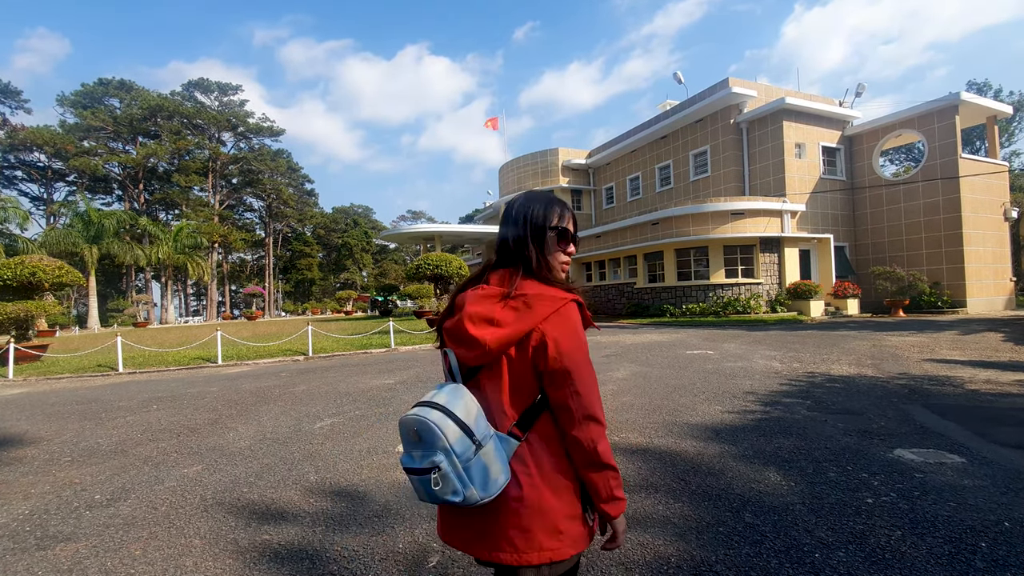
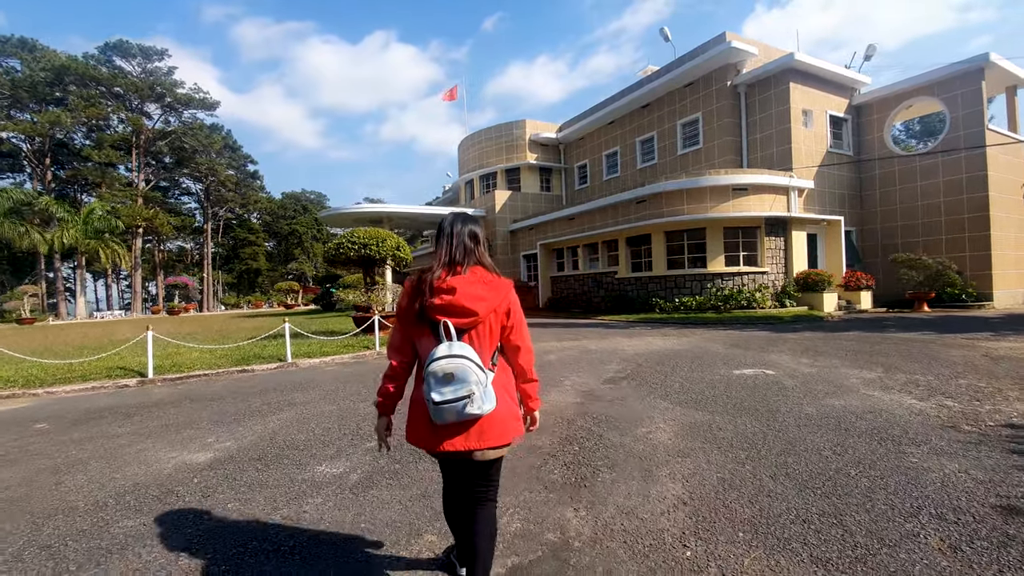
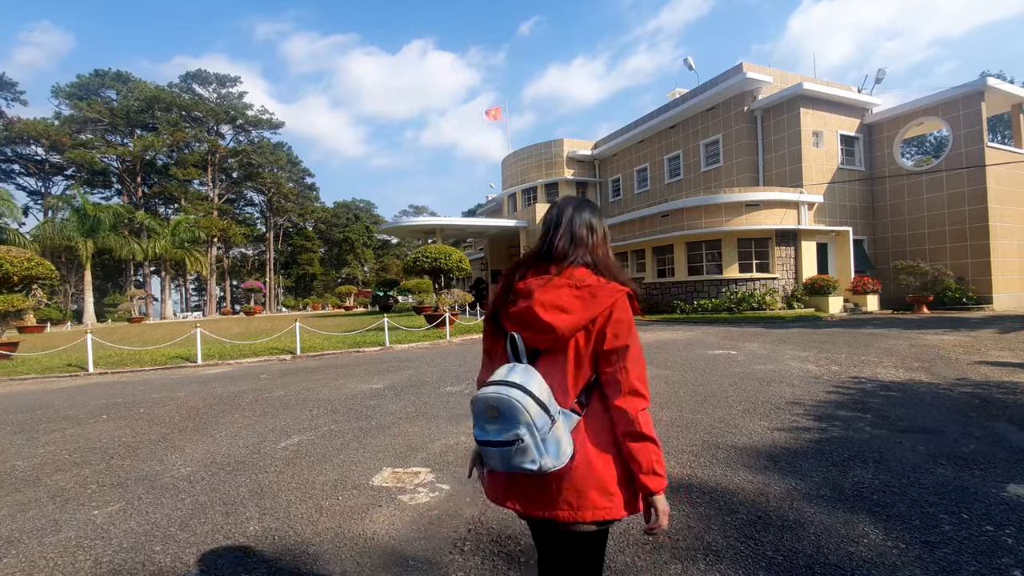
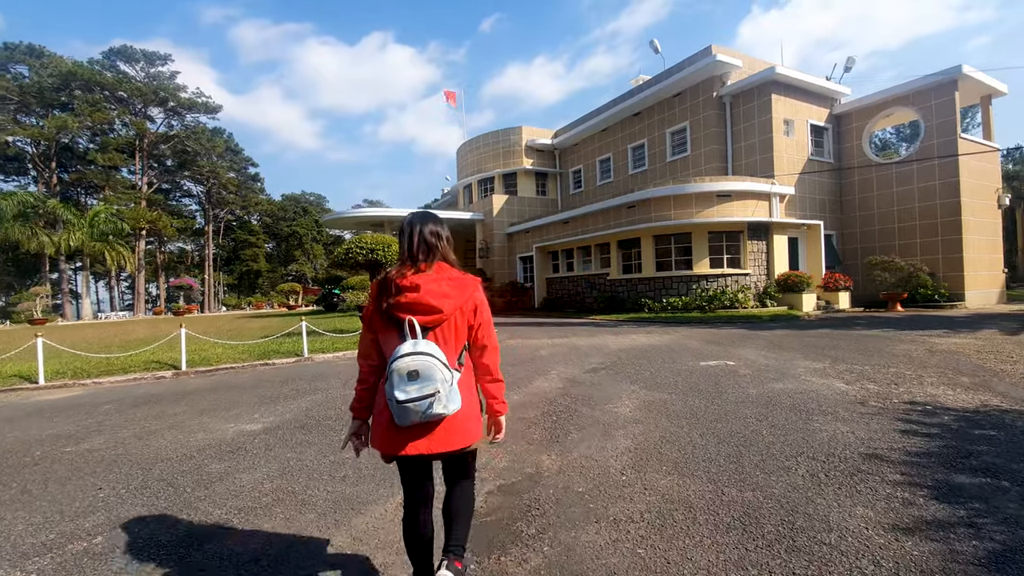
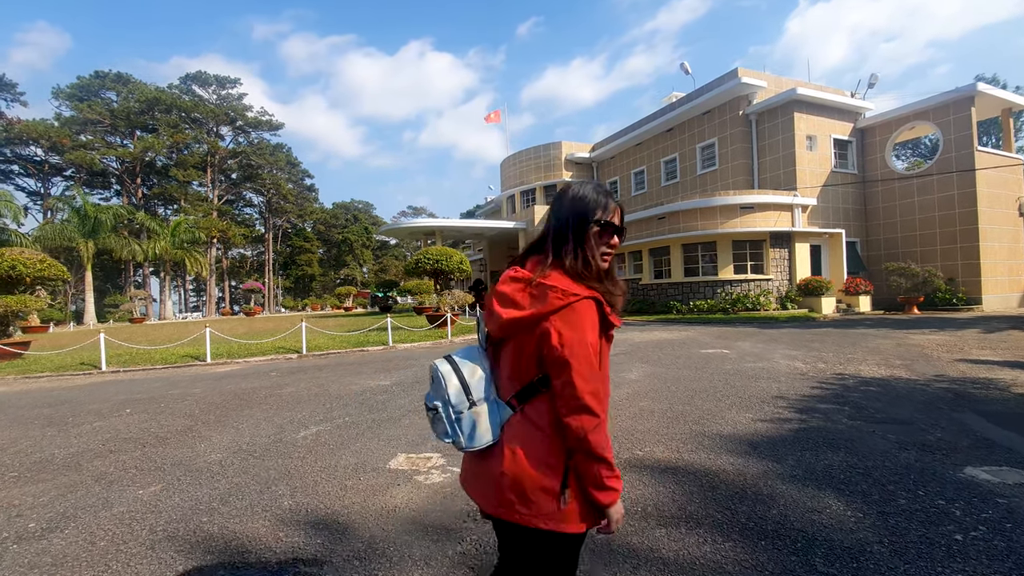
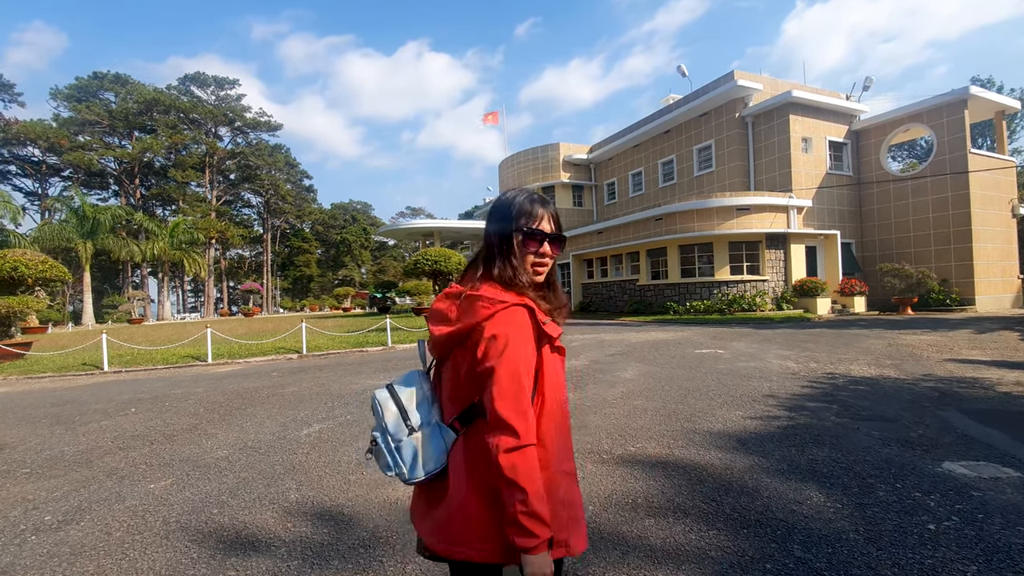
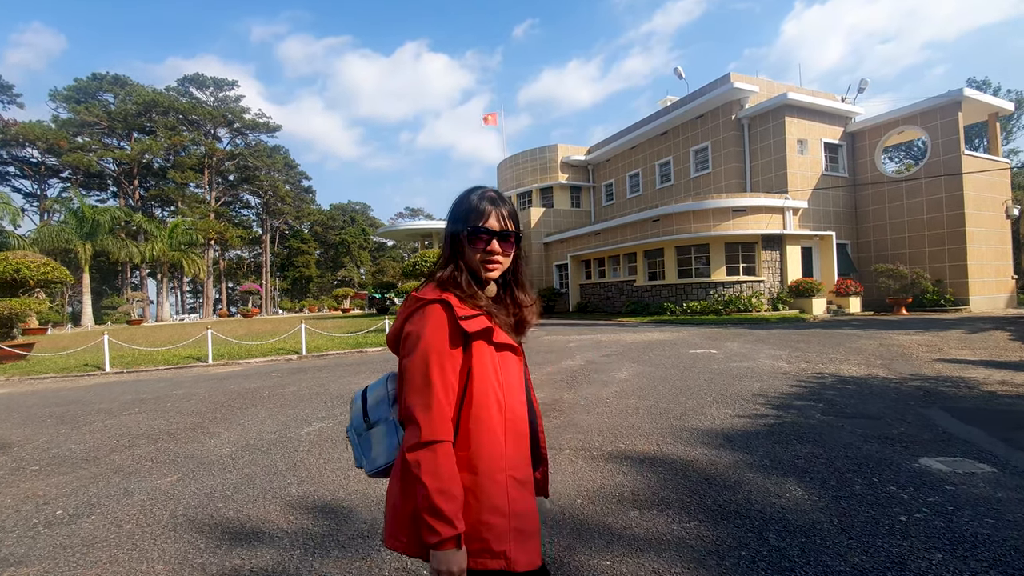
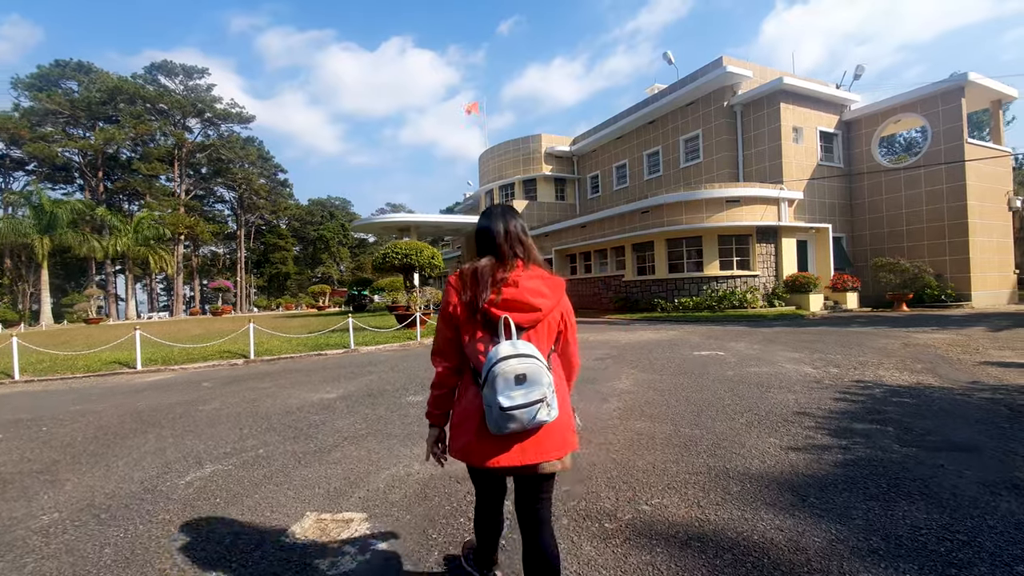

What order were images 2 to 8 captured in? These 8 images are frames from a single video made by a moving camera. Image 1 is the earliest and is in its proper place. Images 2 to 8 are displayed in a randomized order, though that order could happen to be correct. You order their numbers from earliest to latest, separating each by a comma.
7, 6, 5, 3, 8, 4, 2
